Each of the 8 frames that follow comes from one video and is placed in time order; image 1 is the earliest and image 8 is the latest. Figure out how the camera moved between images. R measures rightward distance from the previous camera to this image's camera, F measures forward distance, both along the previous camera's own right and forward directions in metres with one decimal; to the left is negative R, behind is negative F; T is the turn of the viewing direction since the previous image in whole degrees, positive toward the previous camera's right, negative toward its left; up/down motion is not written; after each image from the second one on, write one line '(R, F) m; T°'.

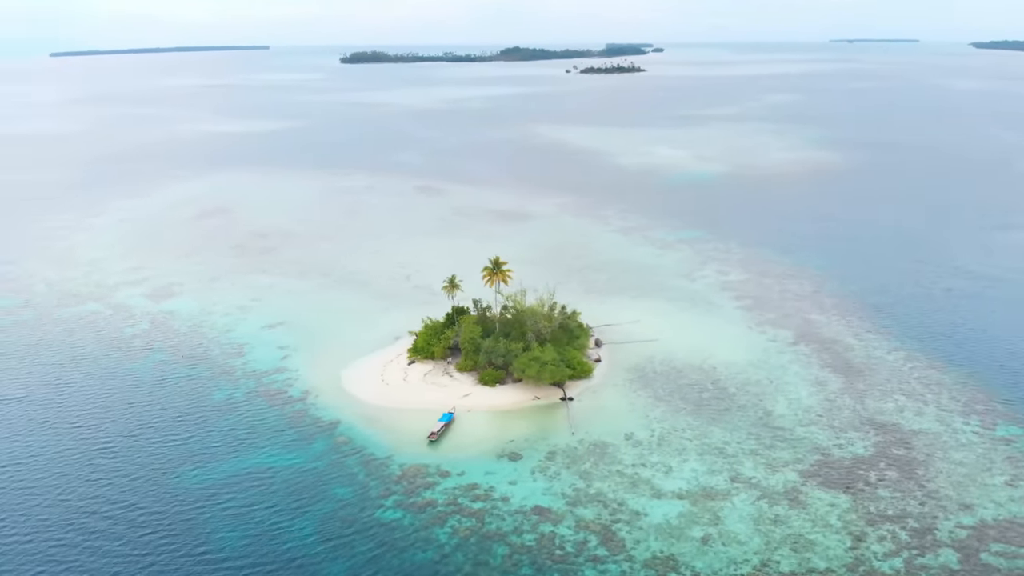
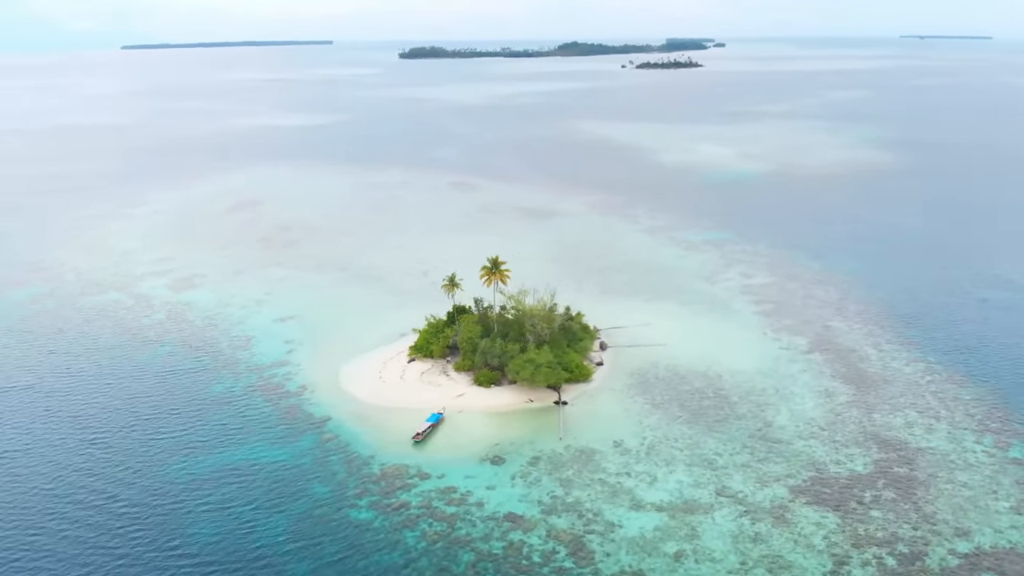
(+2.3, +0.6) m; -4°
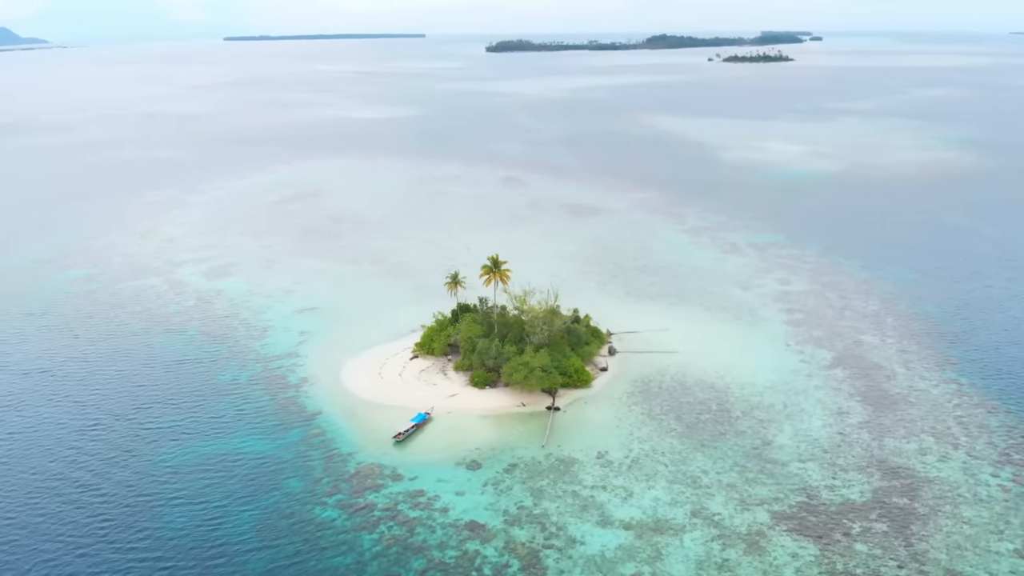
(+3.3, +0.9) m; -5°
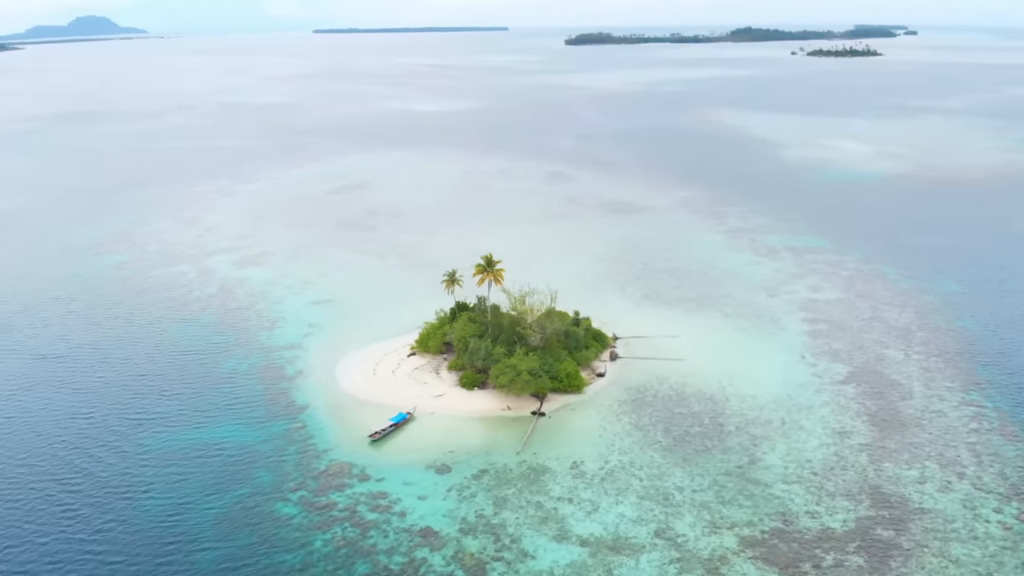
(+3.2, +0.9) m; -5°
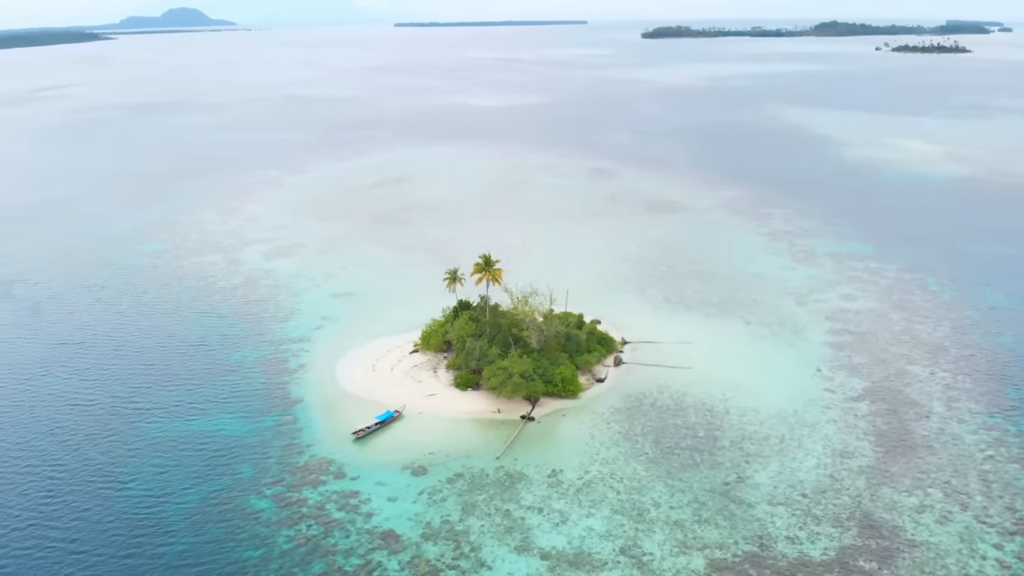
(+2.9, +0.7) m; -5°
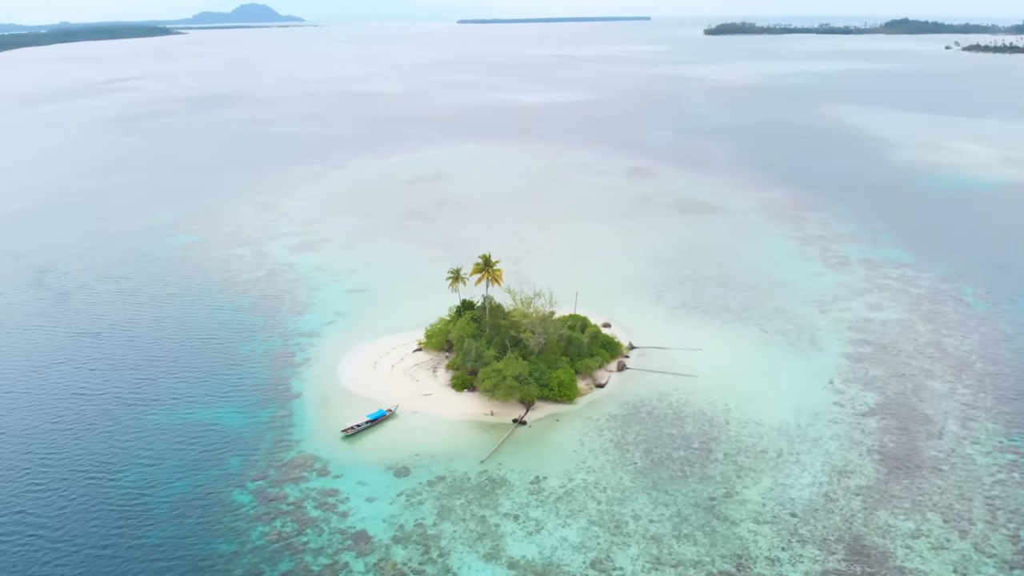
(+2.2, +0.5) m; -4°
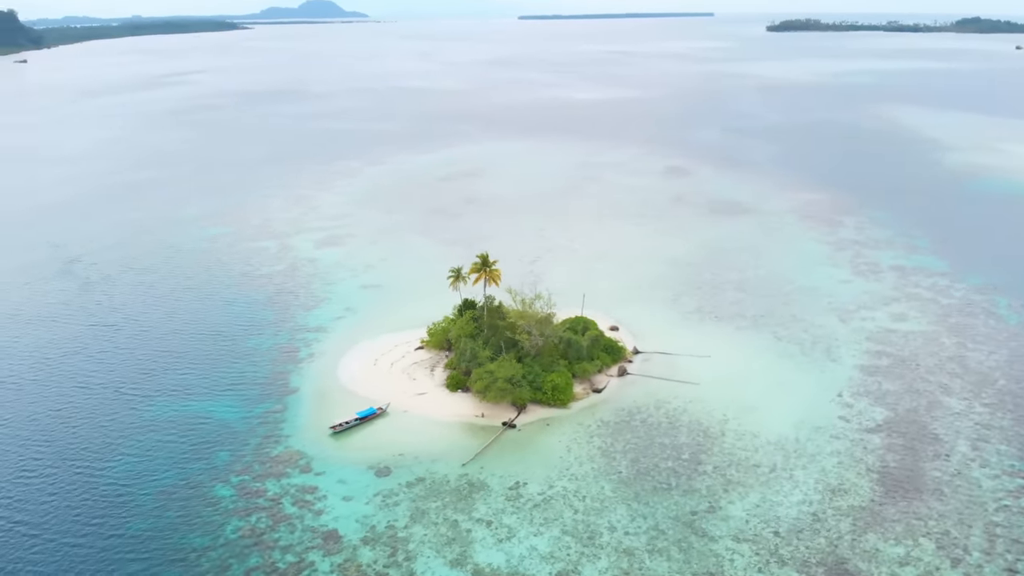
(+2.2, +0.4) m; -4°
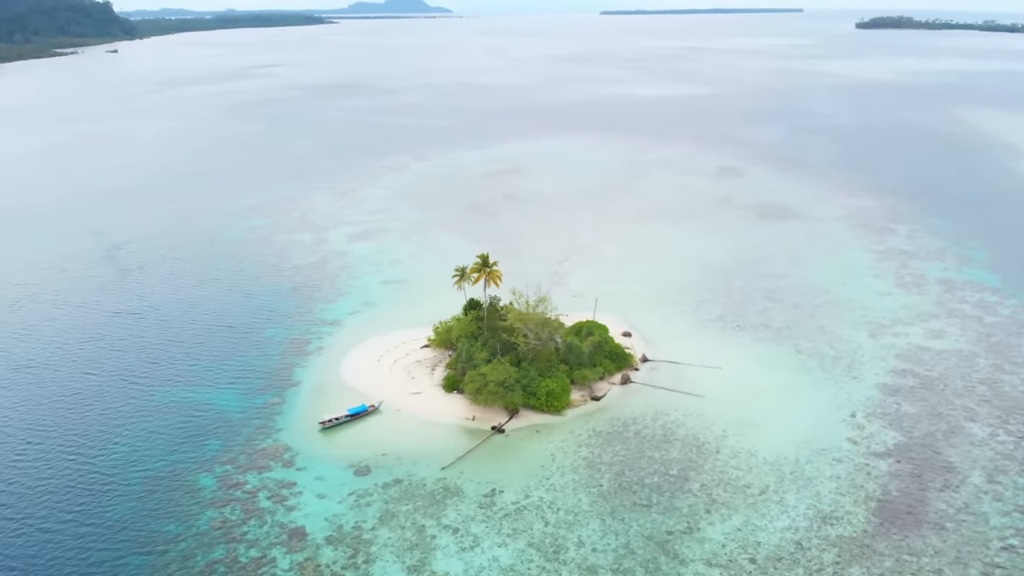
(+2.7, +0.6) m; -5°
